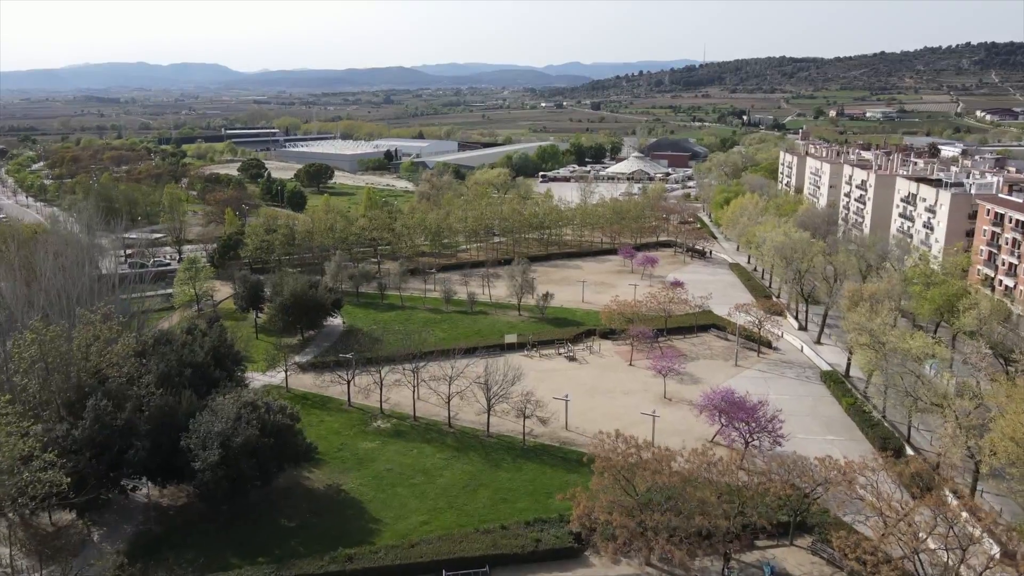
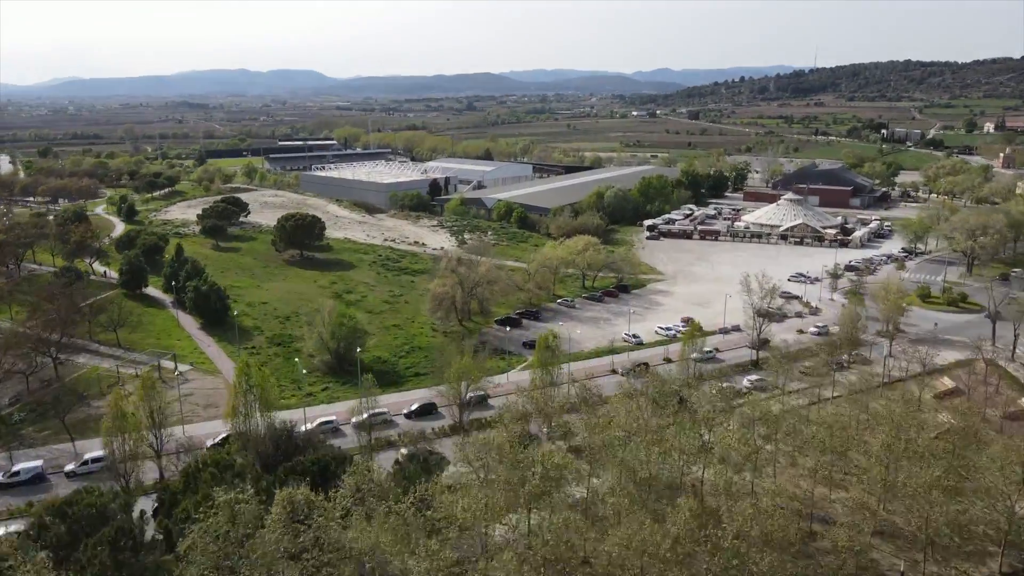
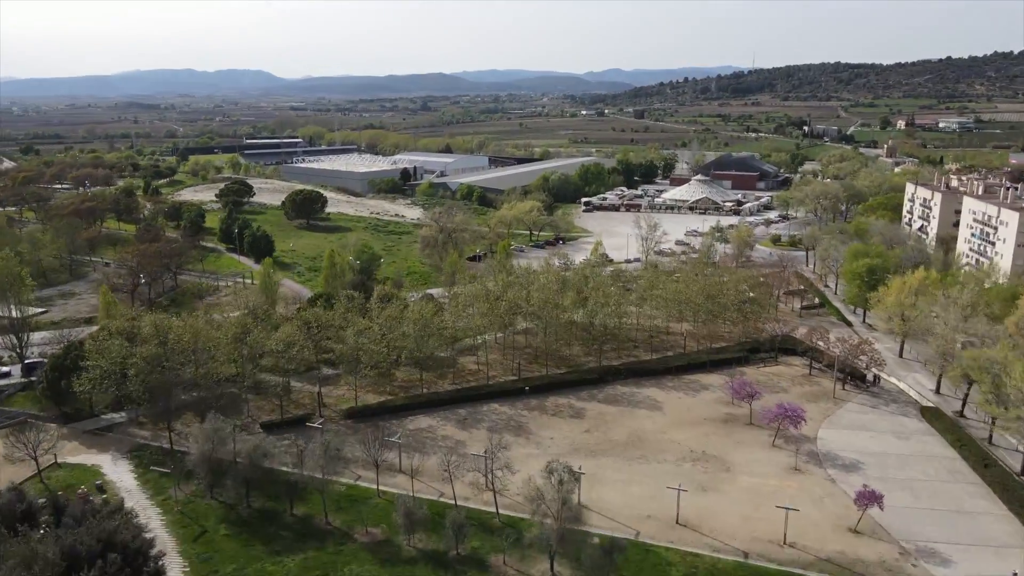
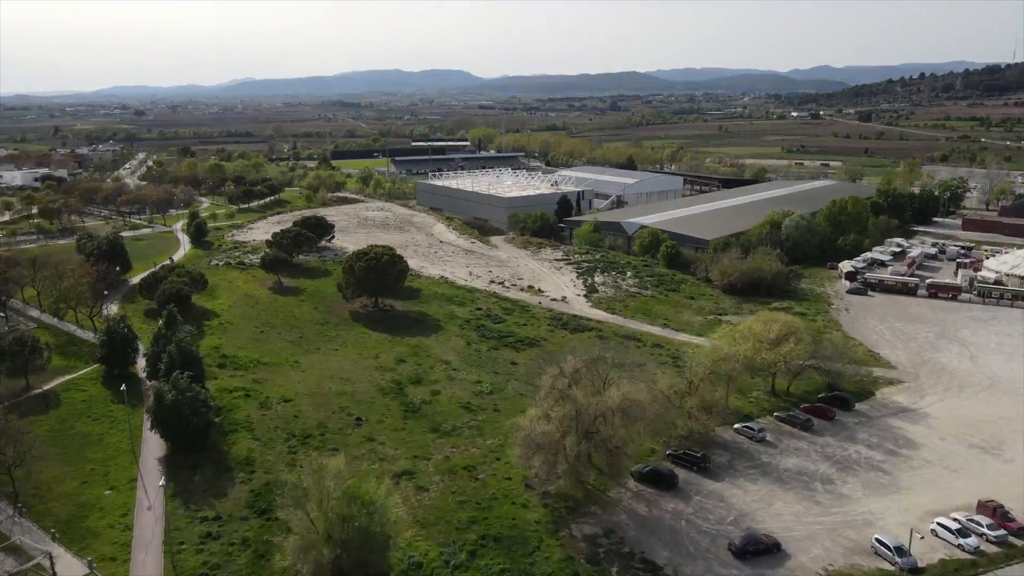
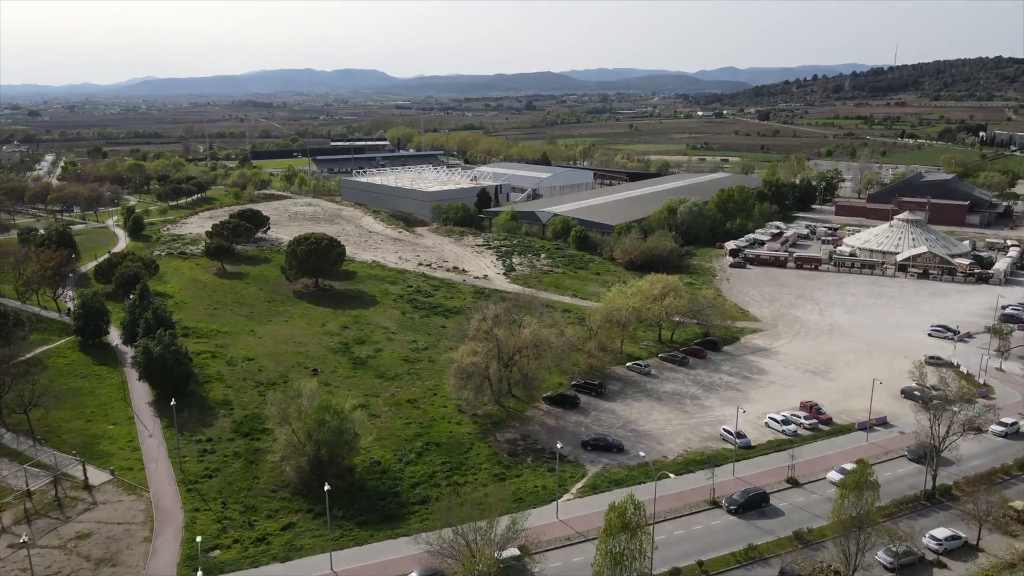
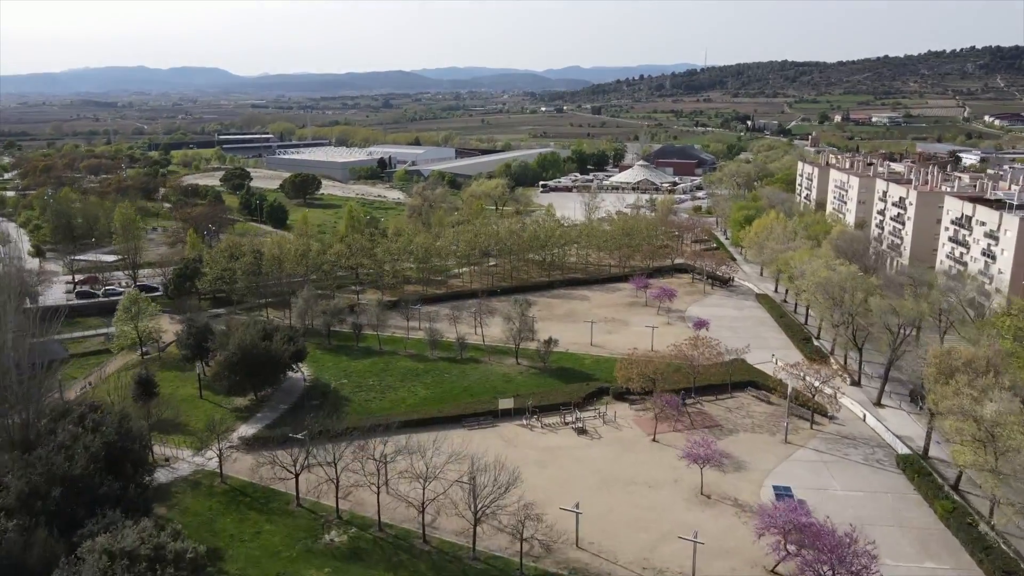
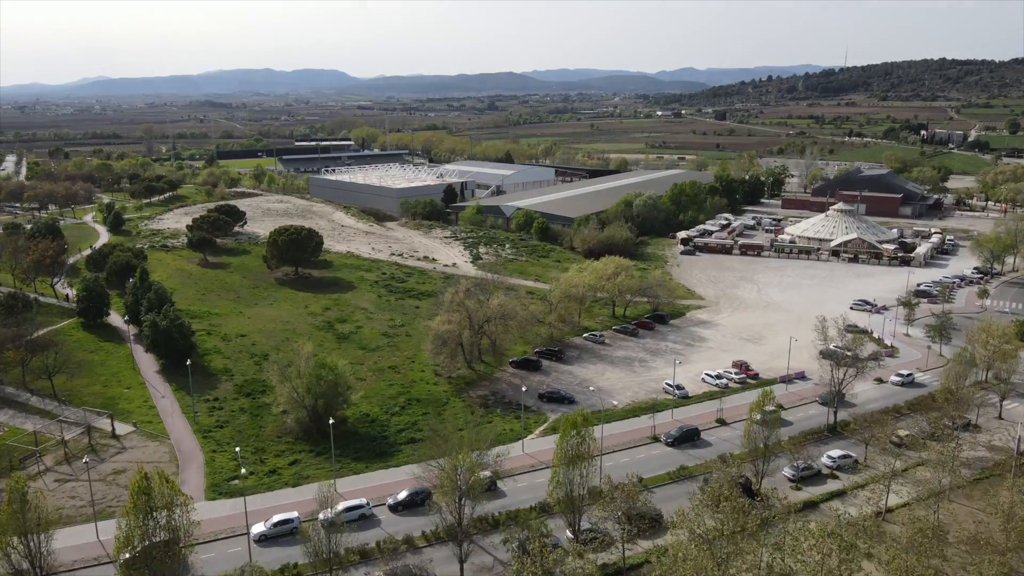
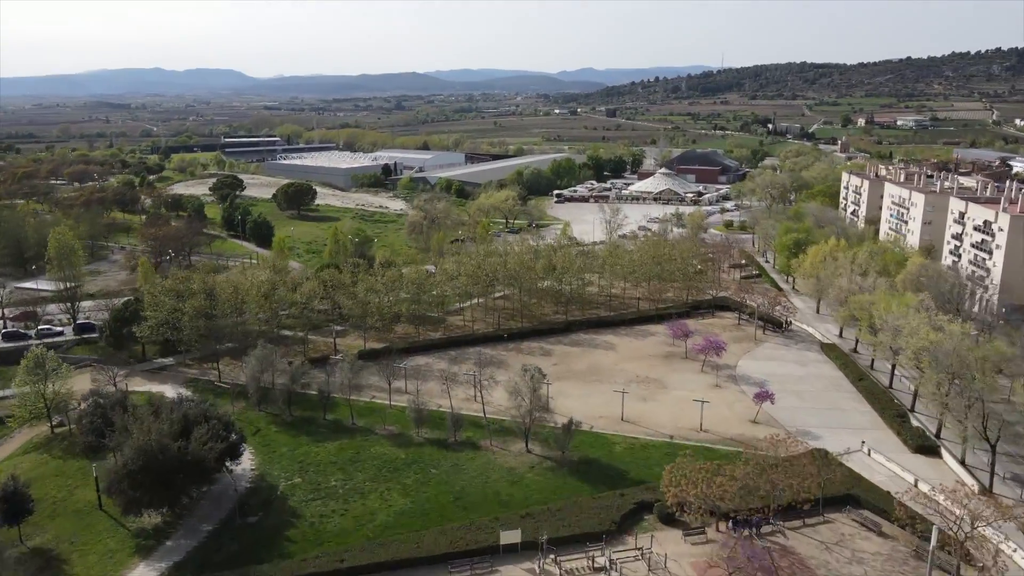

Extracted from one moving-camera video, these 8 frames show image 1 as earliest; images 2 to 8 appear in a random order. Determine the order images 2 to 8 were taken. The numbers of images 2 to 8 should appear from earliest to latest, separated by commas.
6, 8, 3, 2, 7, 5, 4
